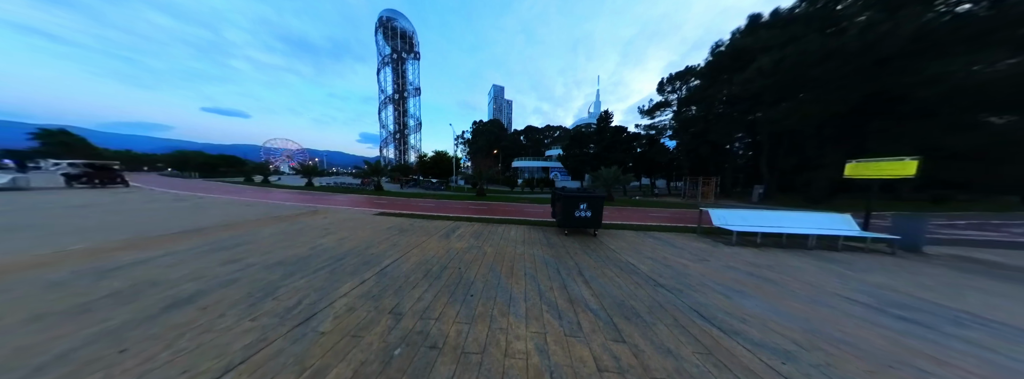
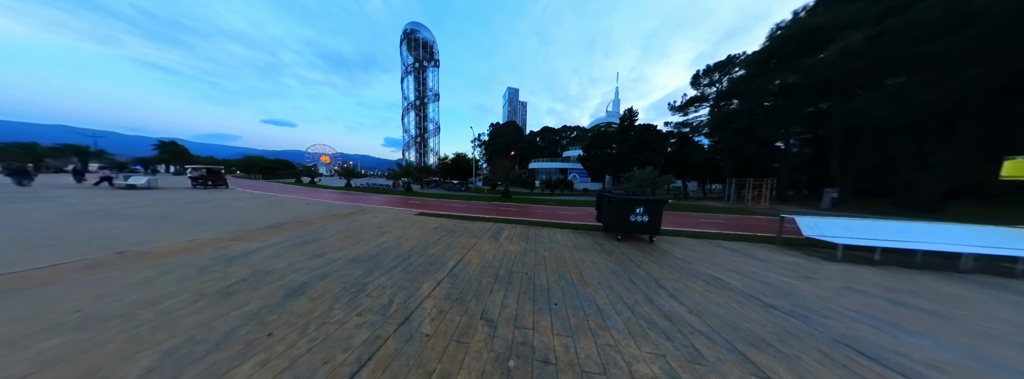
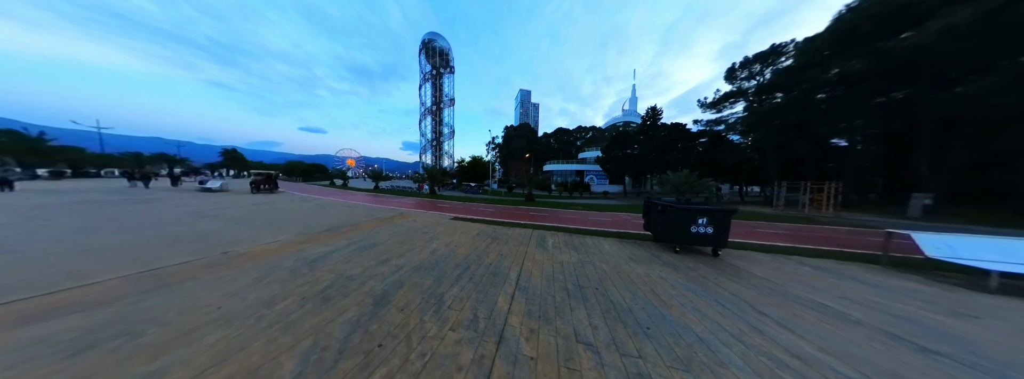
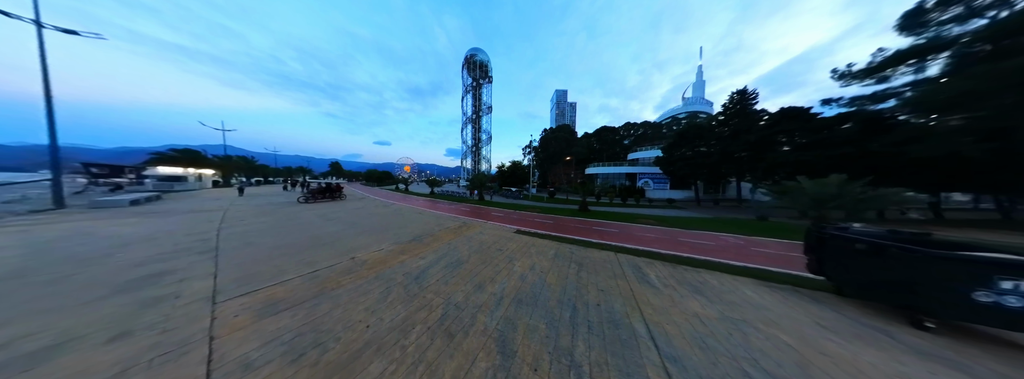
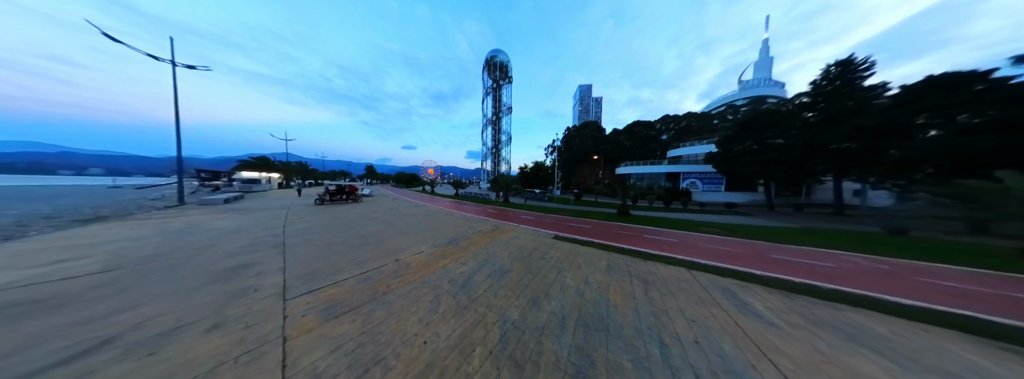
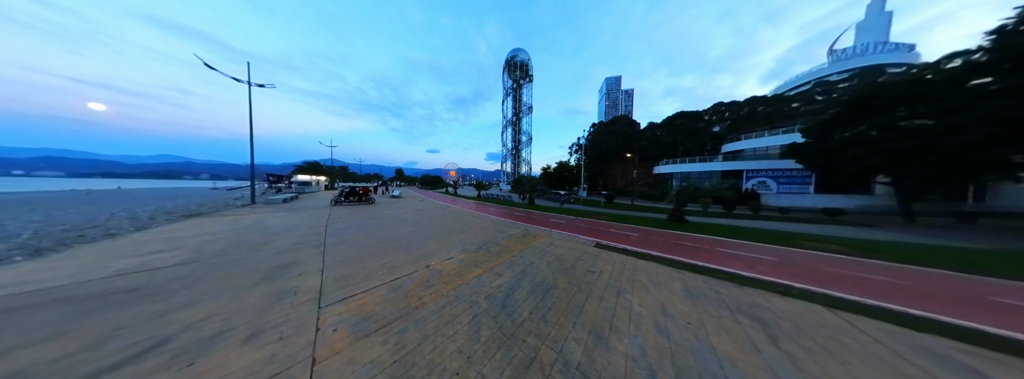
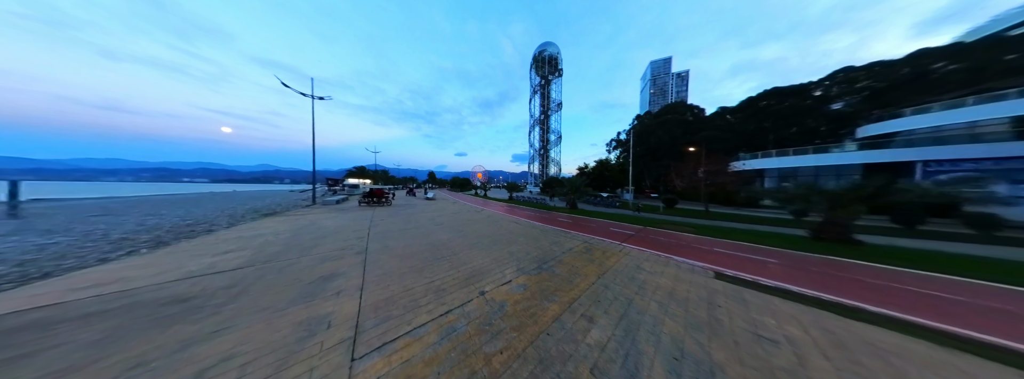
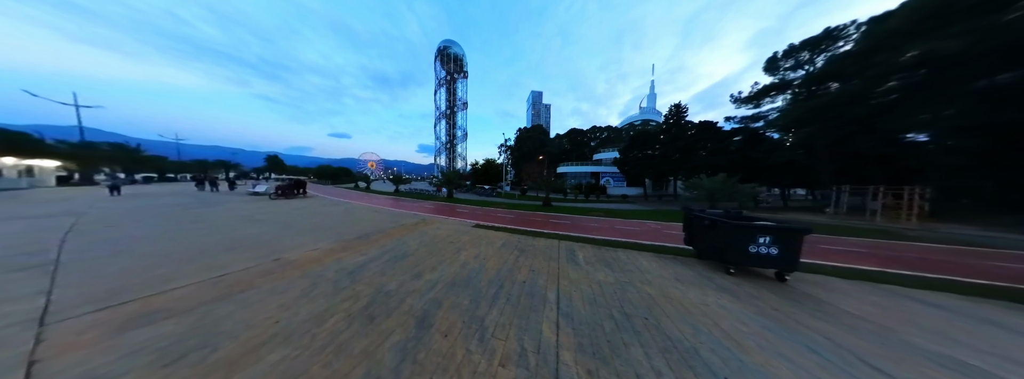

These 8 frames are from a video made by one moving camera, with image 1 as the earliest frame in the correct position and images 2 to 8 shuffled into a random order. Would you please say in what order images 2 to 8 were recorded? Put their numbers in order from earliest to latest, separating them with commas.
2, 3, 8, 4, 5, 6, 7
